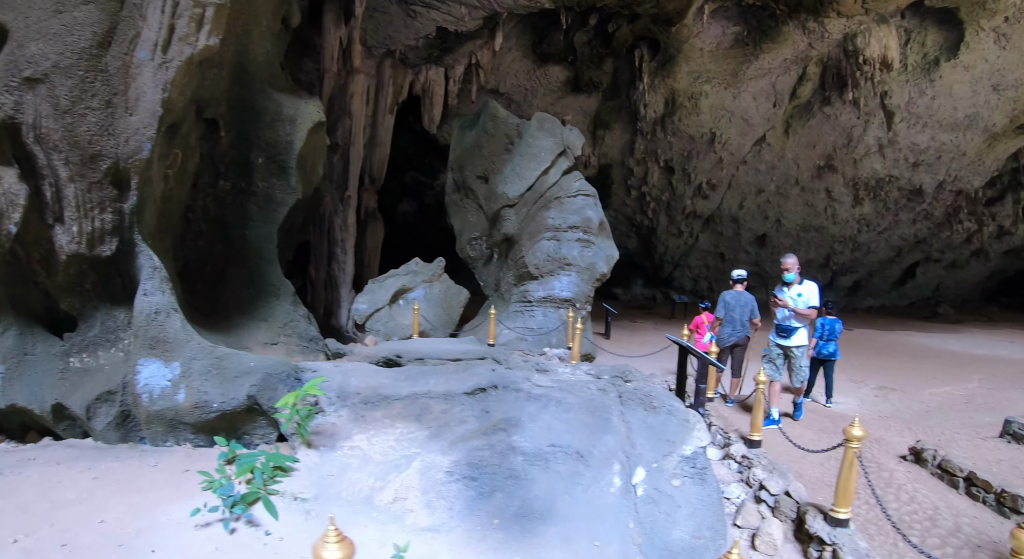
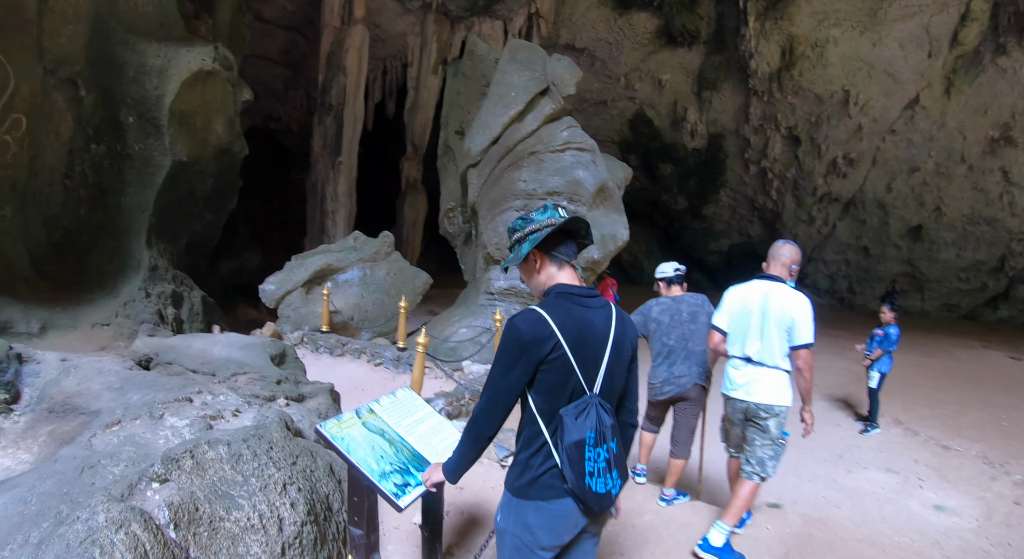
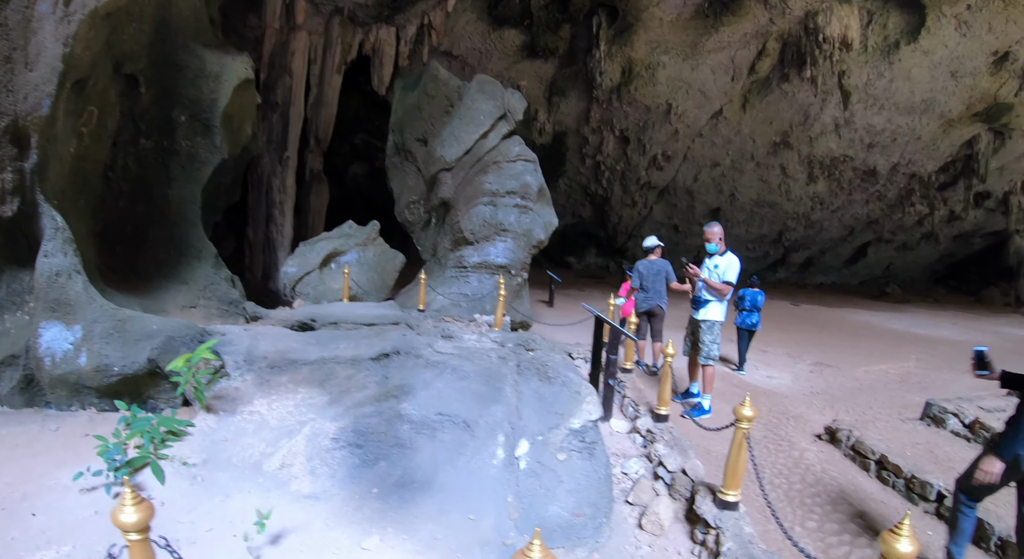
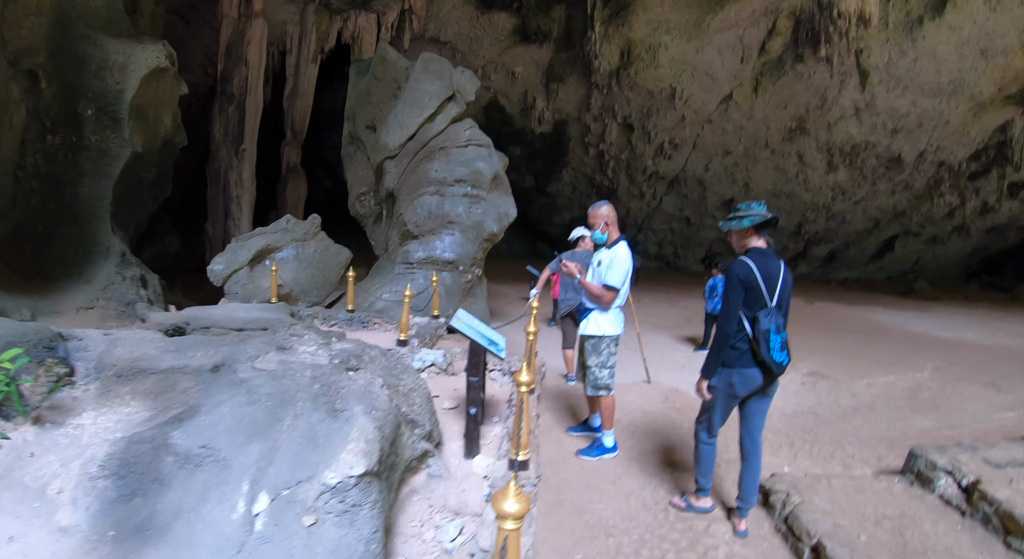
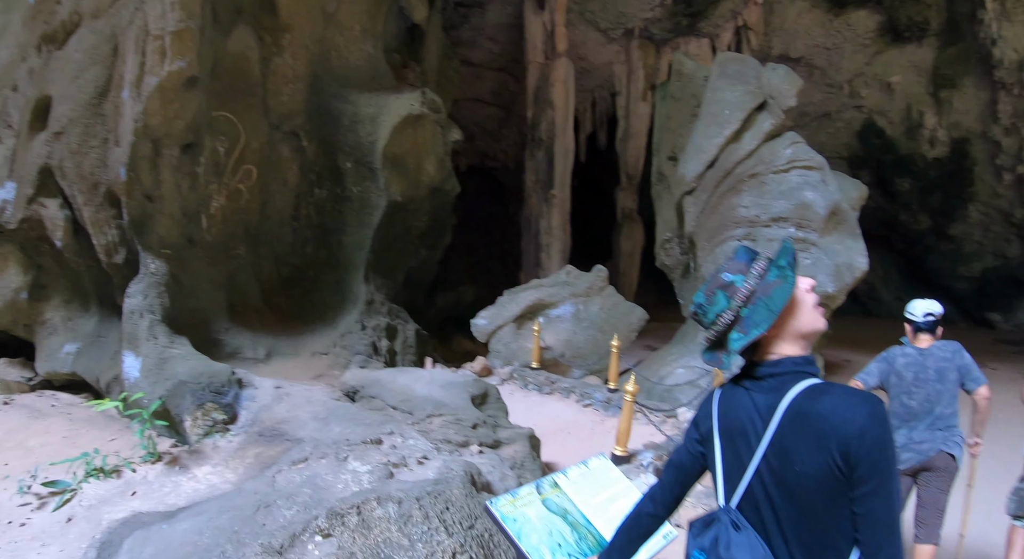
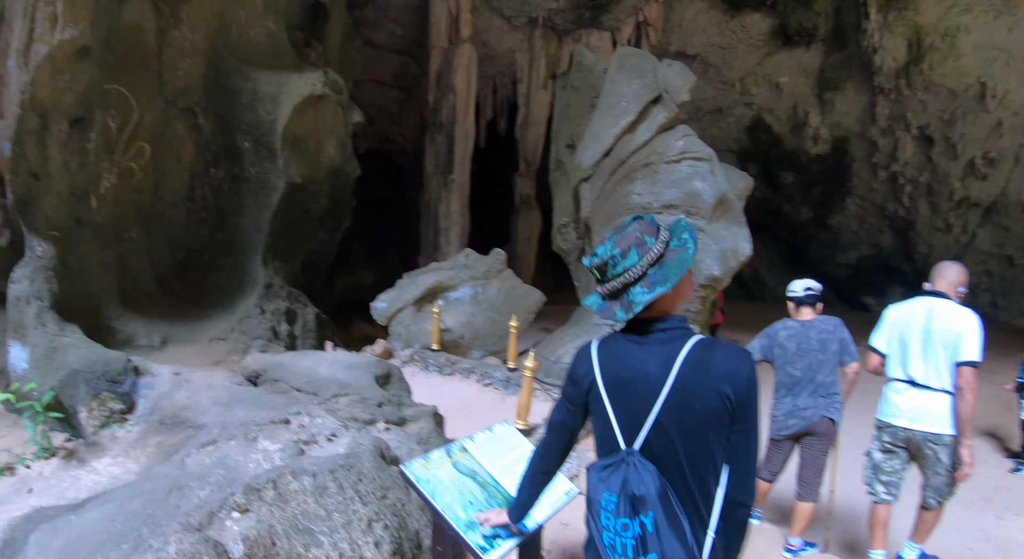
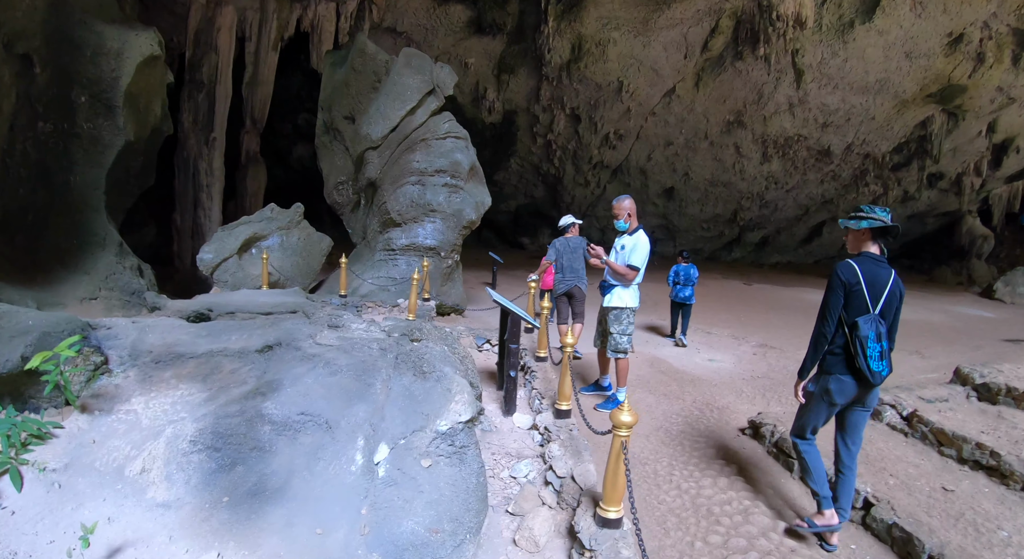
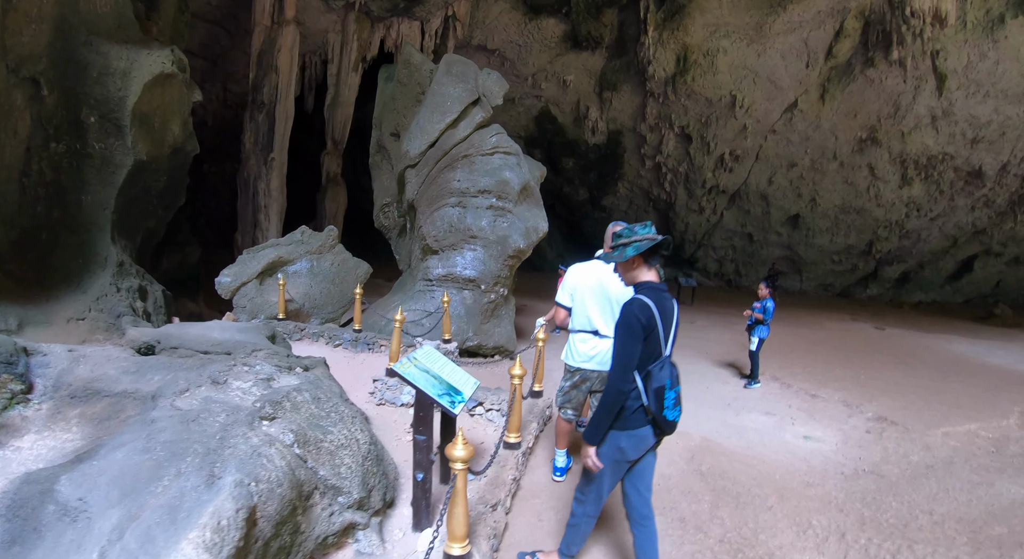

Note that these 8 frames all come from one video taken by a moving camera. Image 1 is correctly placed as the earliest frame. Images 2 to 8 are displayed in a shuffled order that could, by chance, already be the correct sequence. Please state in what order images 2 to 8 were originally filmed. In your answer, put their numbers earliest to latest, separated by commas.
3, 7, 4, 8, 2, 6, 5
